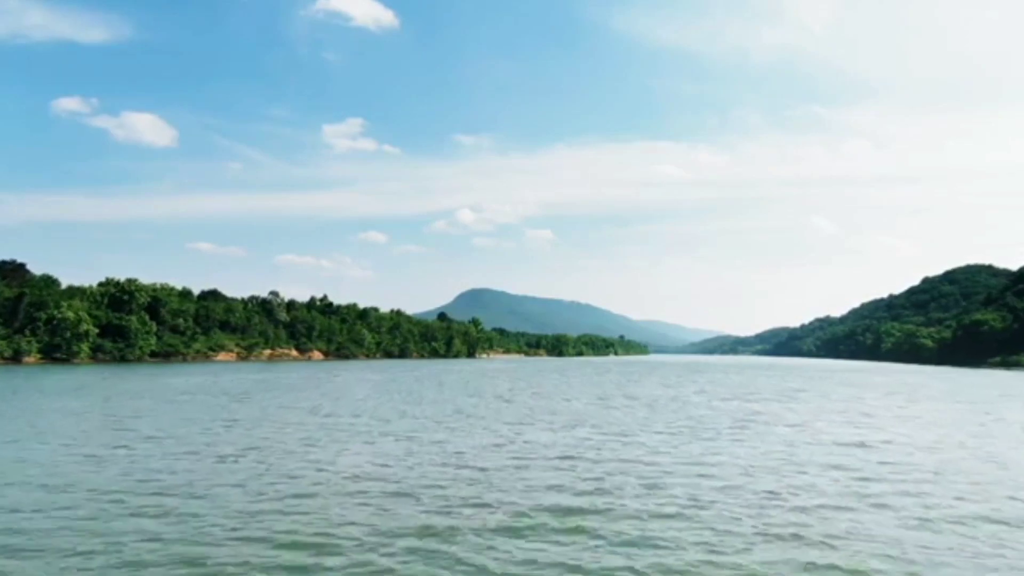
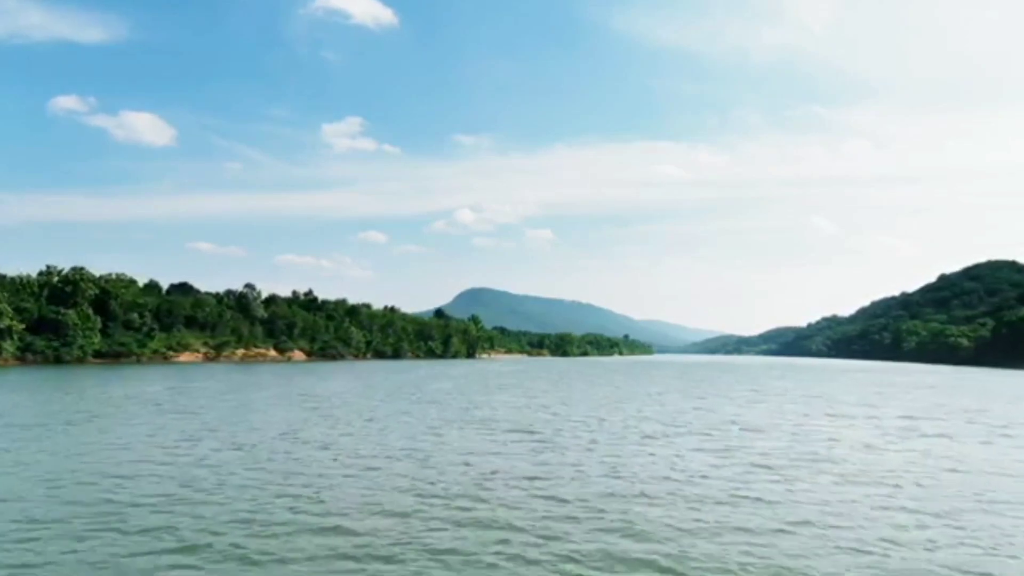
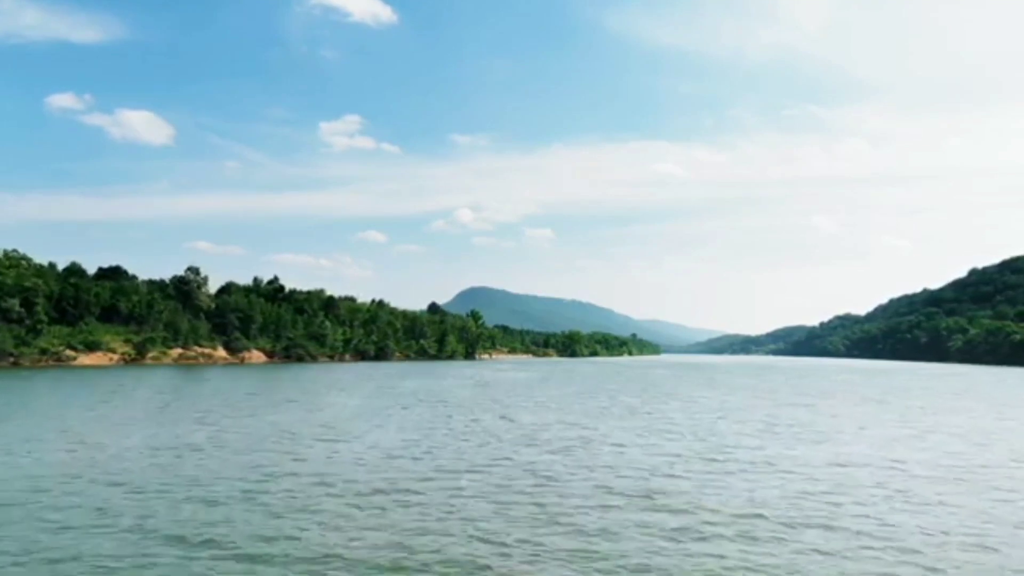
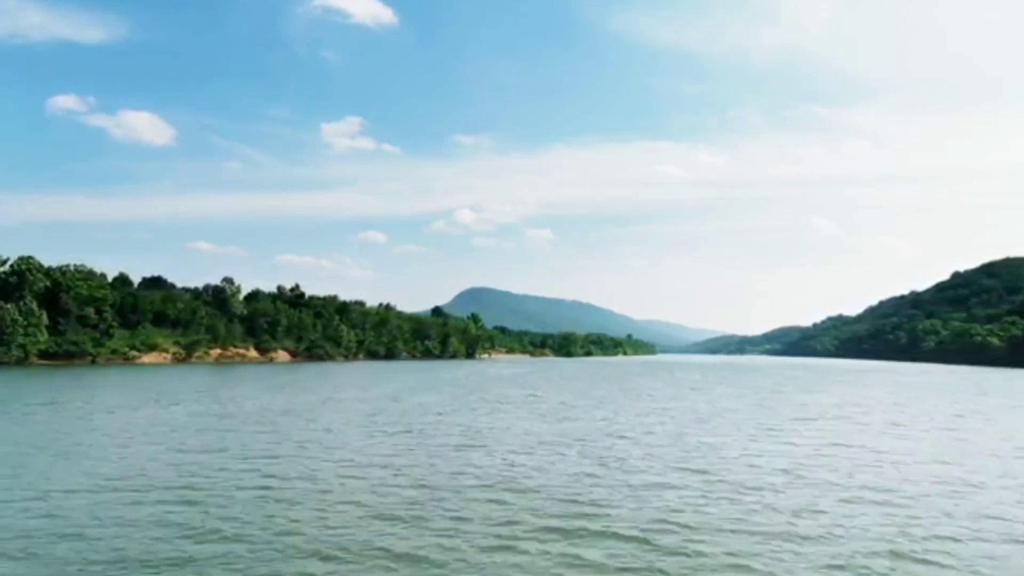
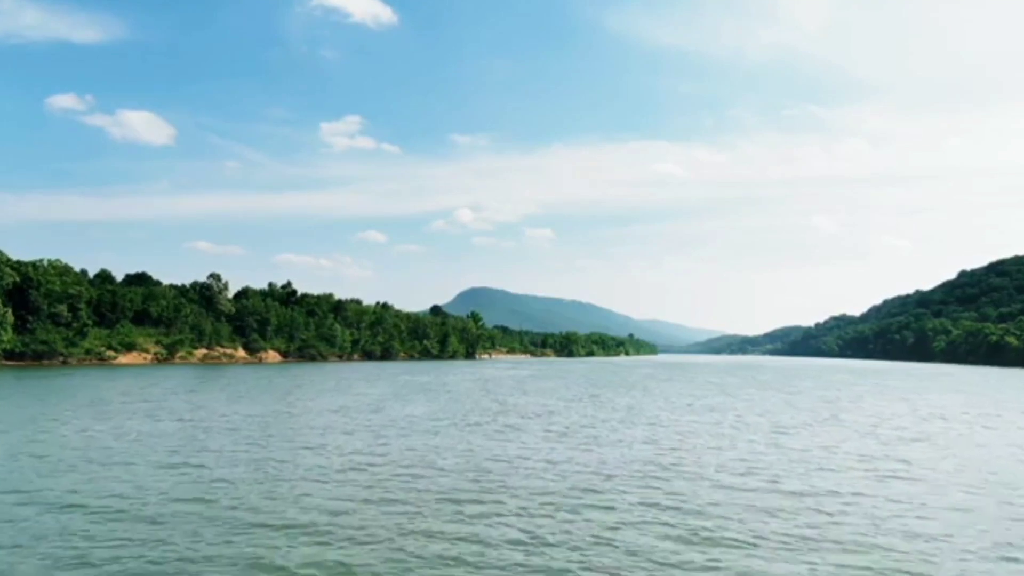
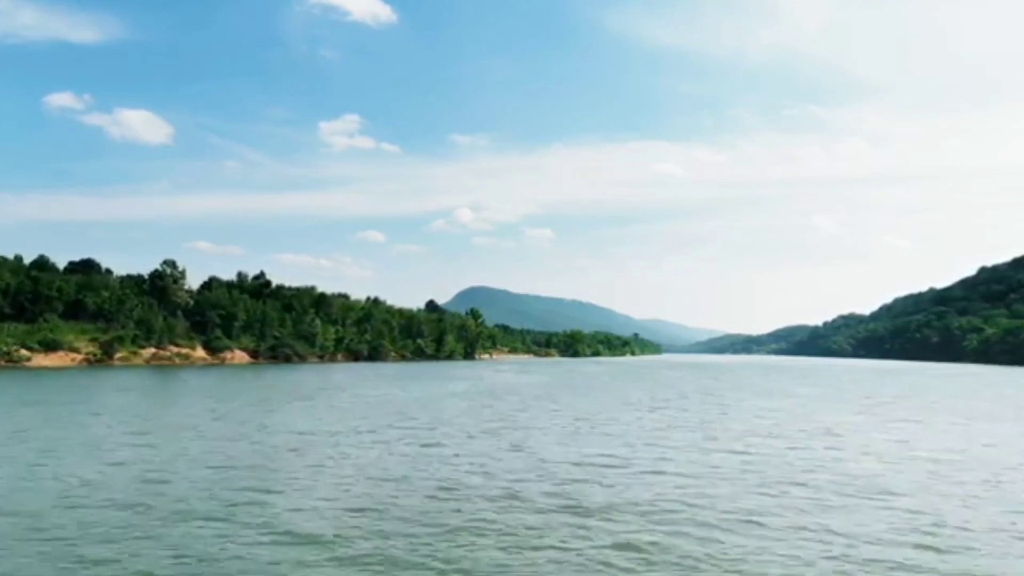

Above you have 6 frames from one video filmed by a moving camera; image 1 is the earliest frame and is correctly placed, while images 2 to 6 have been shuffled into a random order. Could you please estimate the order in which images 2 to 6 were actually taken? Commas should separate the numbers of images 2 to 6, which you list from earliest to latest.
2, 4, 5, 3, 6
